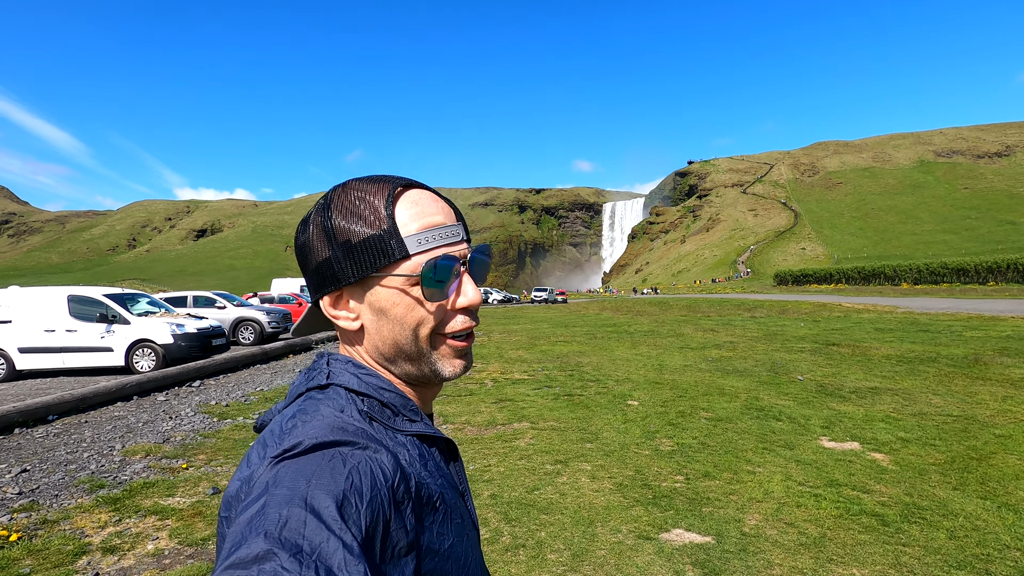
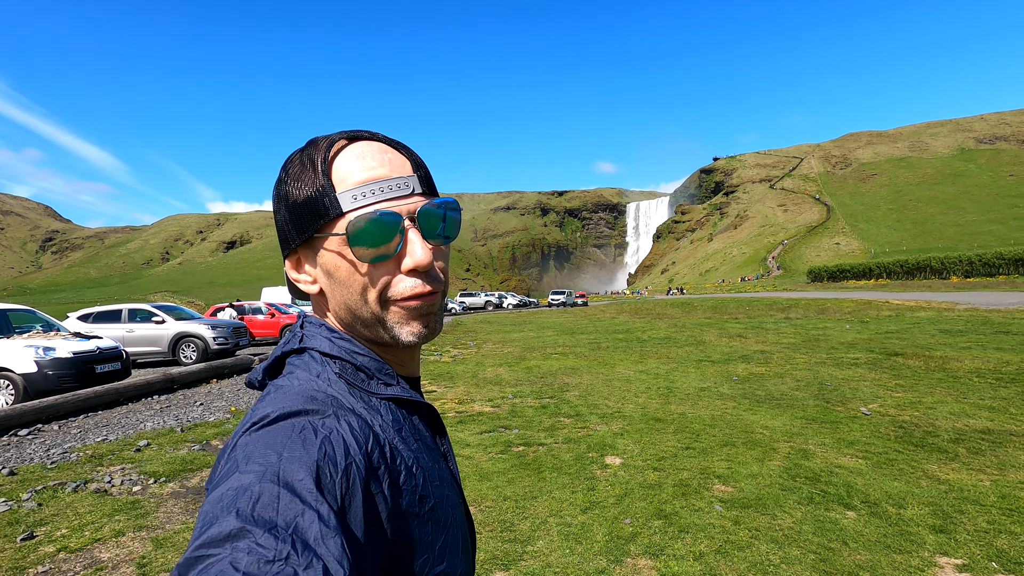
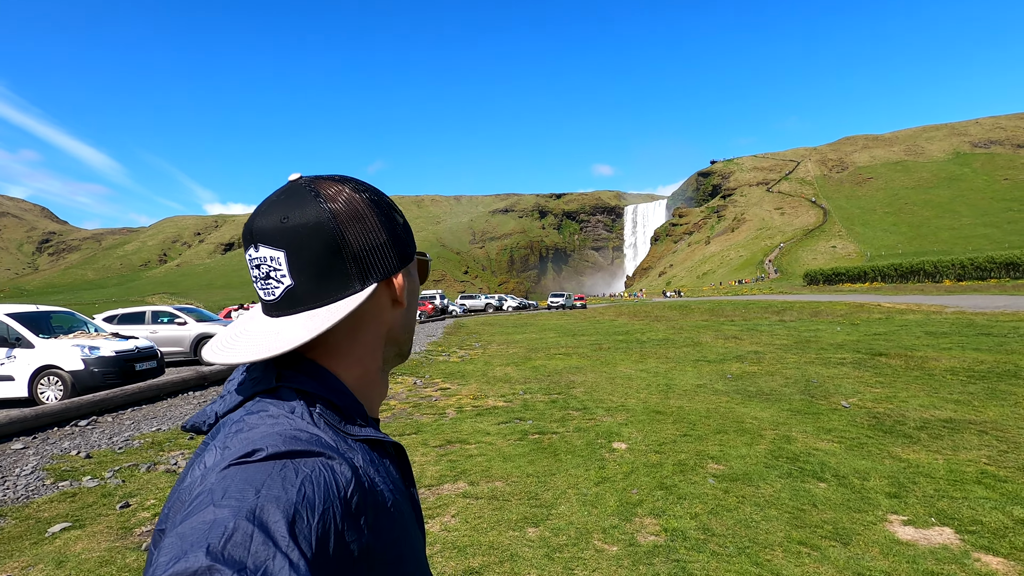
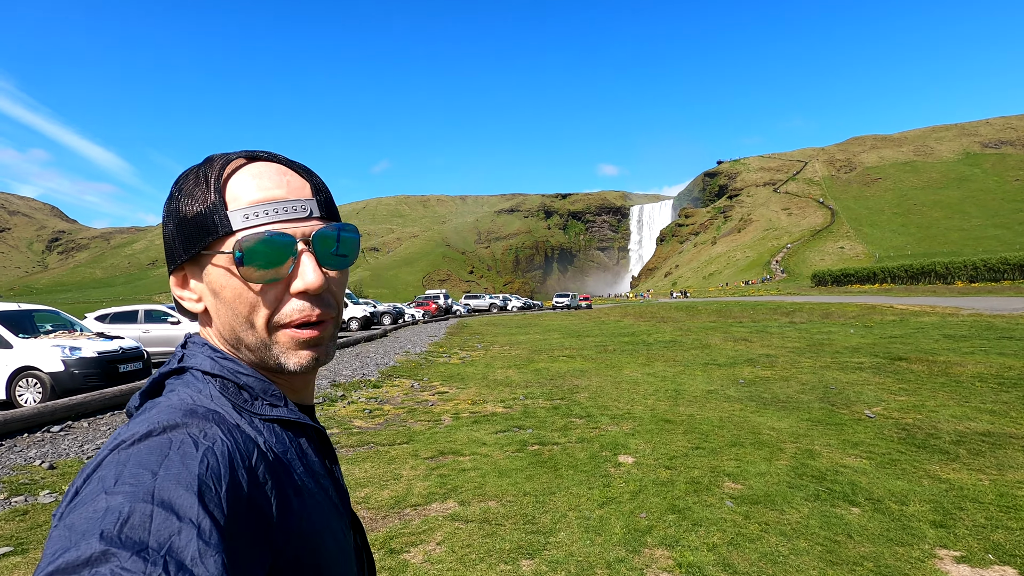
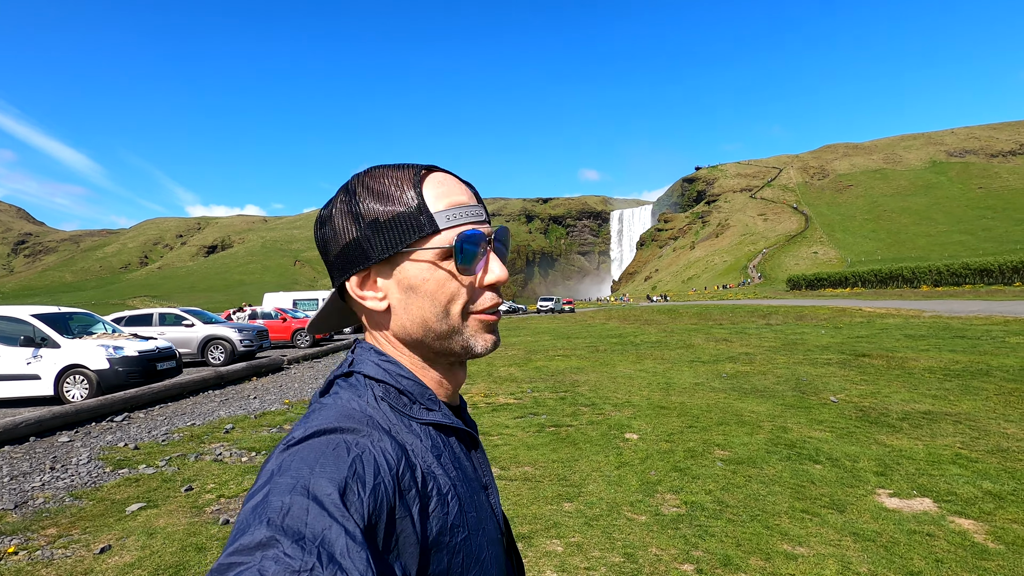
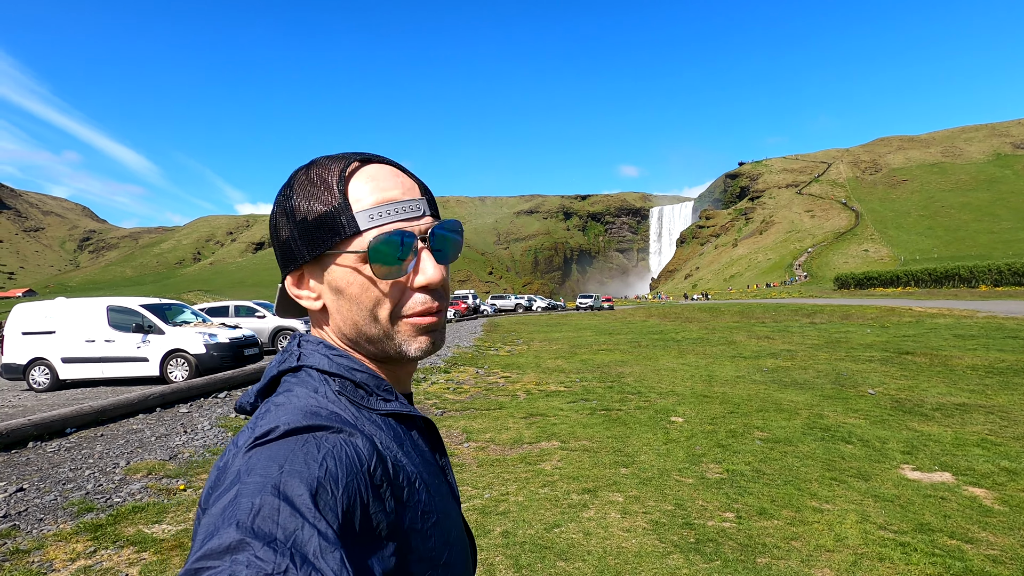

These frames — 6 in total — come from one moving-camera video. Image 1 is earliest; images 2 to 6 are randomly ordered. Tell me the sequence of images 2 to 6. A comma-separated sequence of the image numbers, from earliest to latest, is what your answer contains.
6, 5, 3, 4, 2
